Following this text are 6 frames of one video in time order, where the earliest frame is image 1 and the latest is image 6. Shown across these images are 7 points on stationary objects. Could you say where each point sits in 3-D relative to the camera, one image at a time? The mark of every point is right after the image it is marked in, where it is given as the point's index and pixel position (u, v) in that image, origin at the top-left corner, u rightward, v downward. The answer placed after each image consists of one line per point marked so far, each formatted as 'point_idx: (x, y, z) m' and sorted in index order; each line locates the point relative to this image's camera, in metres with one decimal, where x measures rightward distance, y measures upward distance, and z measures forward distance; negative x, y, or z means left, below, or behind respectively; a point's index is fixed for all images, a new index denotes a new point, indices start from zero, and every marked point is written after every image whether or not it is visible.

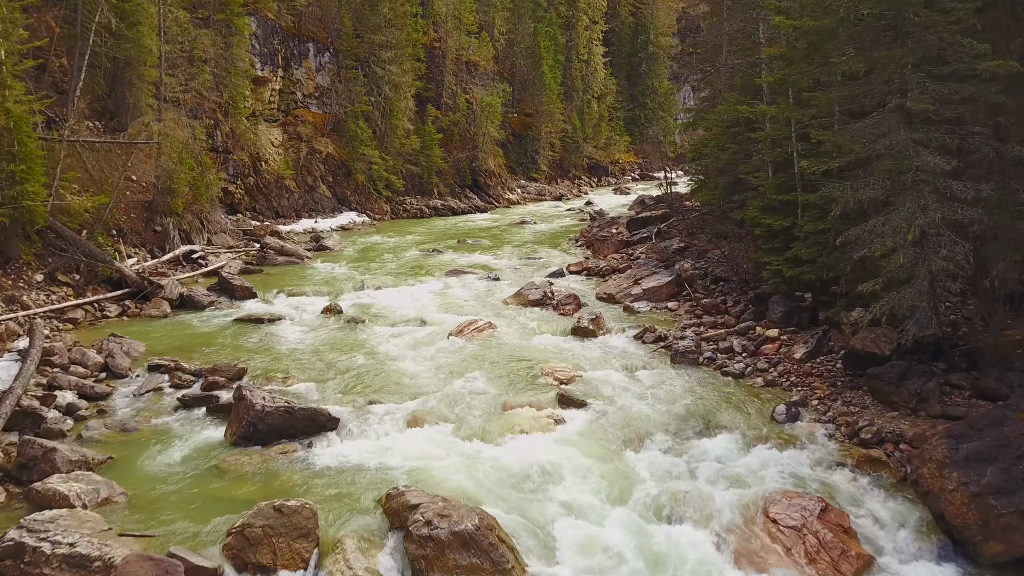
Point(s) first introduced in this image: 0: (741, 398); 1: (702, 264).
0: (+2.8, -1.3, +9.9) m
1: (+3.6, +0.5, +15.6) m
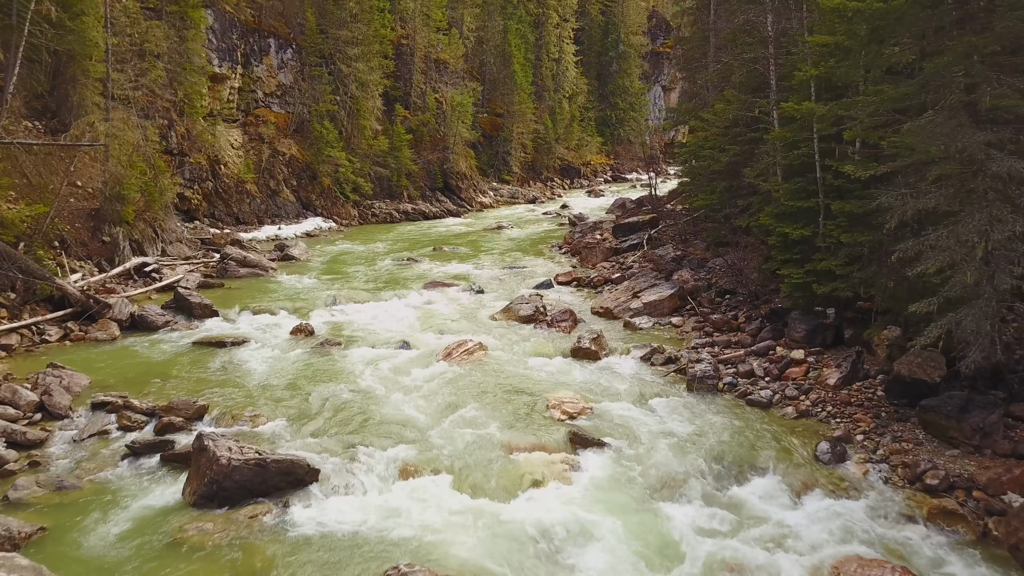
0: (+2.8, -1.5, +8.7) m
1: (+3.4, +0.2, +14.5) m
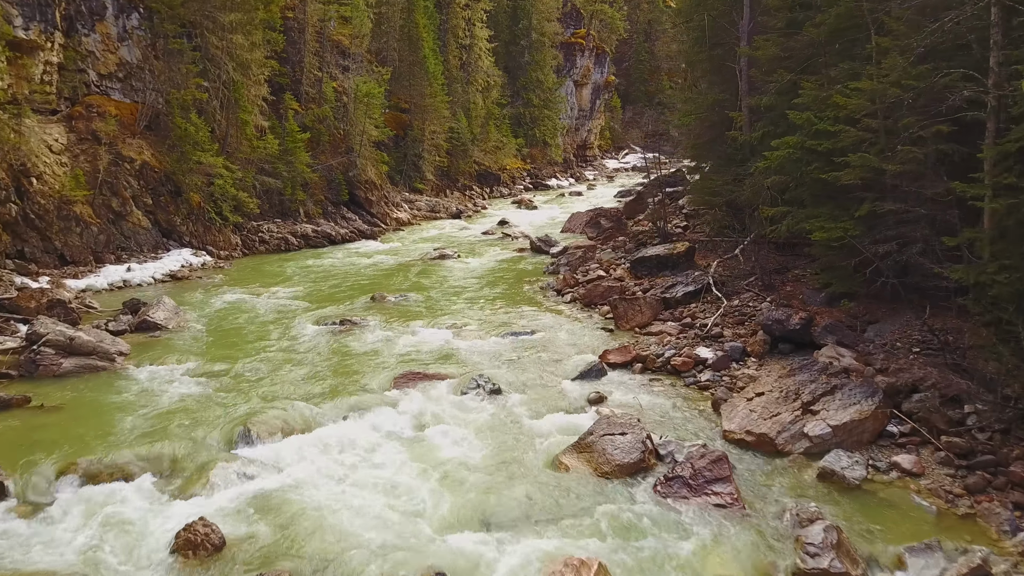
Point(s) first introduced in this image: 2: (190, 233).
0: (+4.4, -2.5, +3.0) m
1: (+4.0, -0.8, +8.8) m
2: (-7.4, +1.2, +18.8) m
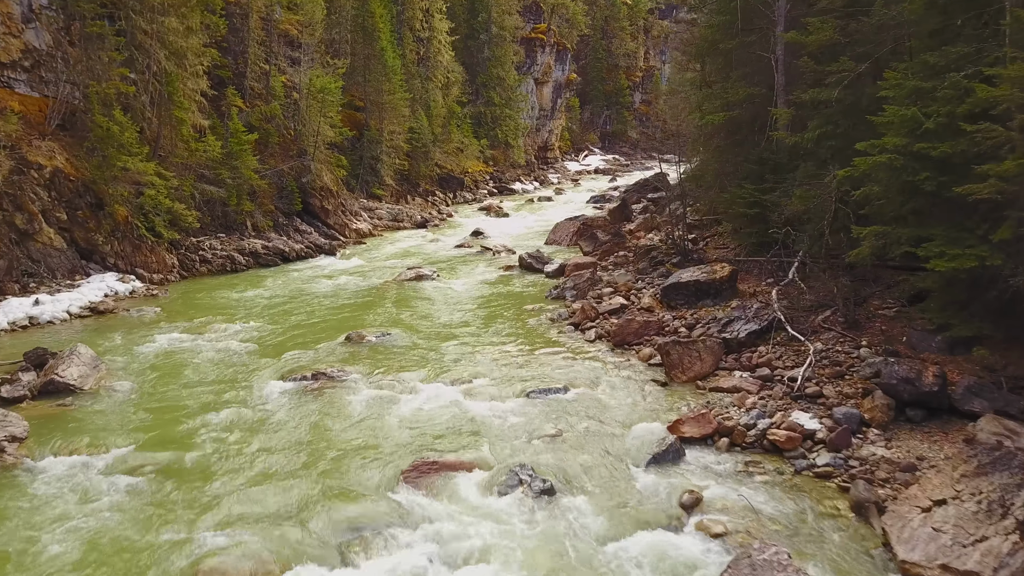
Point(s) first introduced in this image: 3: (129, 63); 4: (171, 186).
0: (+5.4, -3.0, +0.7) m
1: (+4.5, -1.2, +6.5) m
2: (-7.6, +0.6, +15.6) m
3: (-8.3, +4.9, +17.6) m
4: (-7.2, +2.1, +17.2) m
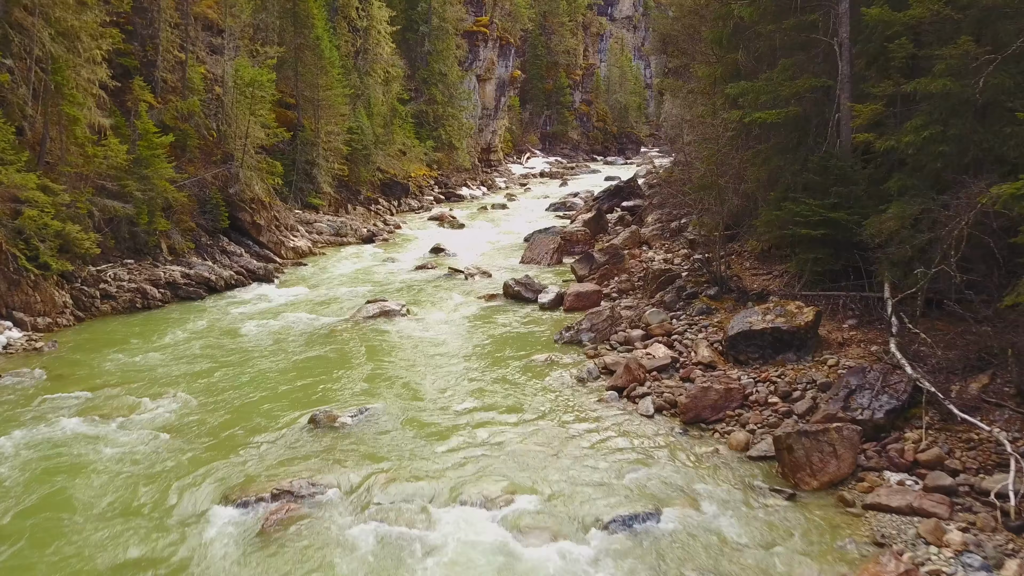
0: (+6.7, -3.4, -1.8) m
1: (+5.3, -1.7, +3.9) m
2: (-7.6, -0.1, +11.9) m
3: (-8.6, +4.1, +13.8) m
4: (-7.5, +1.4, +13.5) m
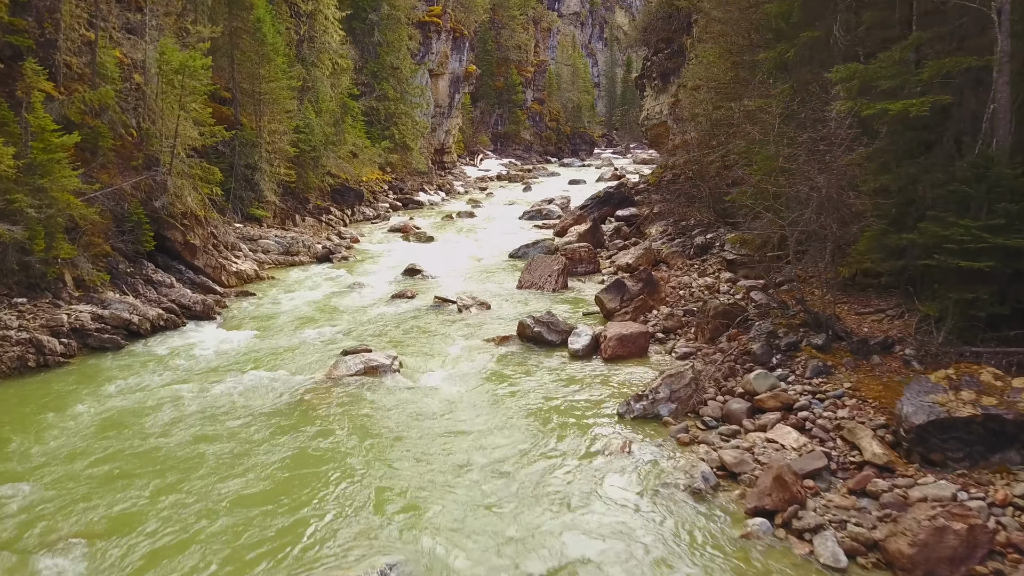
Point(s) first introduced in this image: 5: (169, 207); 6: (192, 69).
0: (+8.3, -3.9, -4.4) m
1: (+6.4, -2.2, +1.2) m
2: (-7.1, -0.8, +8.1) m
3: (-8.3, +3.4, +9.9) m
4: (-7.1, +0.7, +9.7) m
5: (-6.2, +1.5, +14.9) m
6: (-6.5, +4.3, +16.4) m
